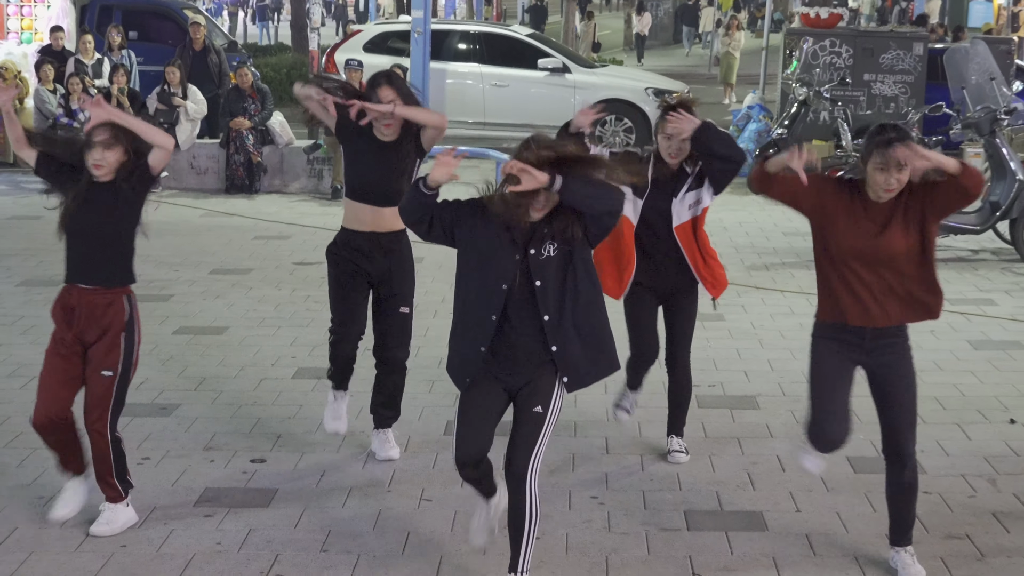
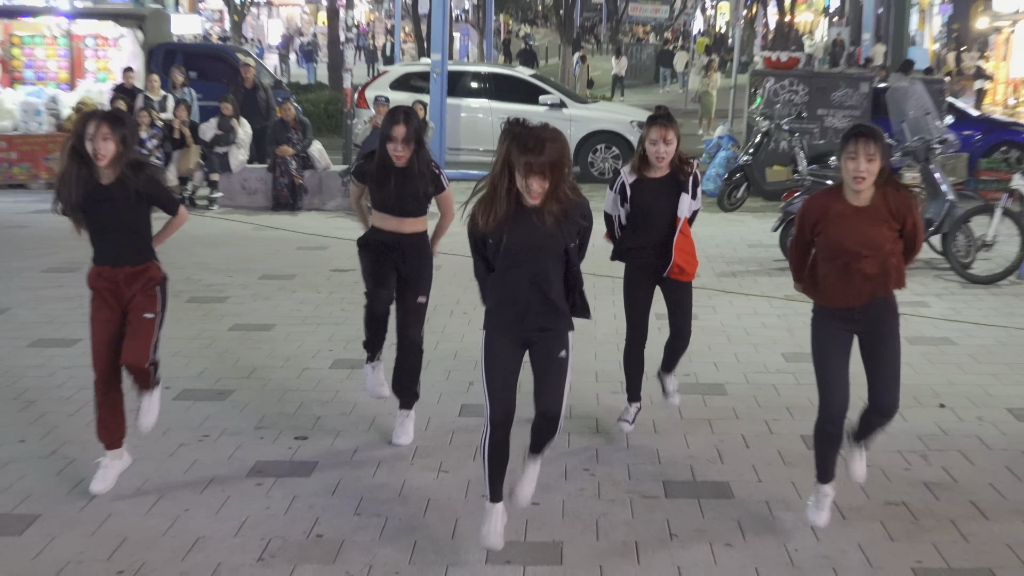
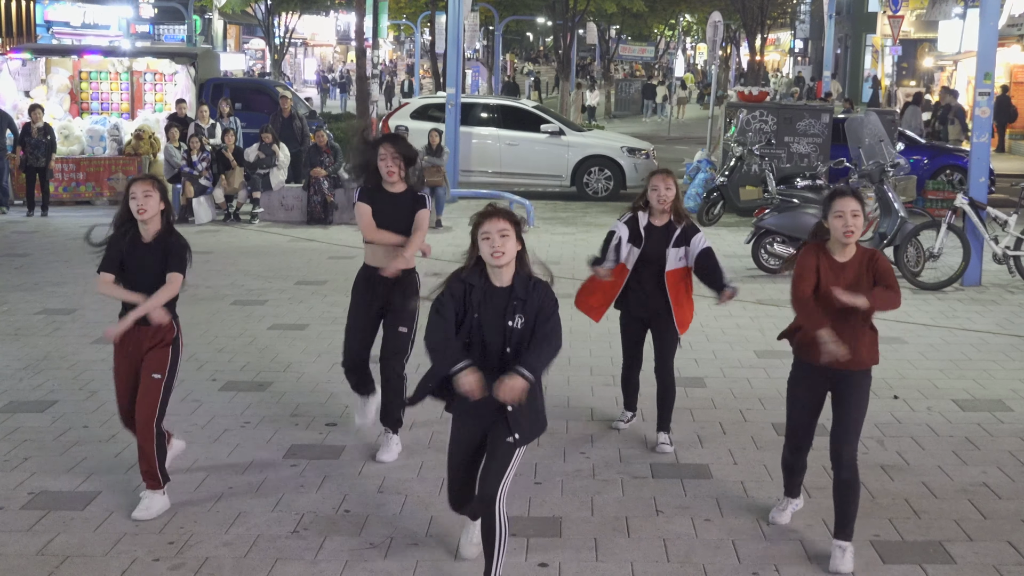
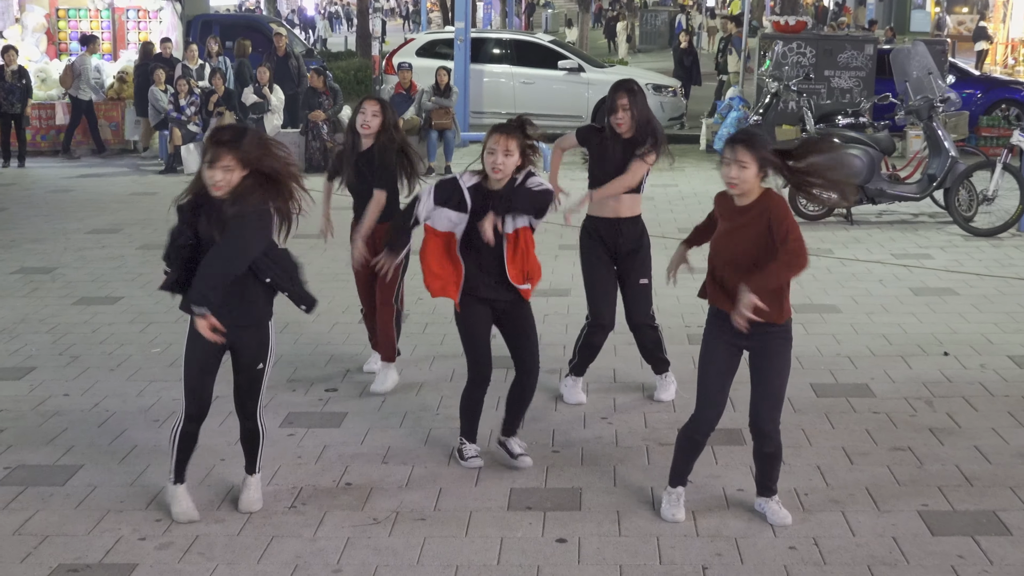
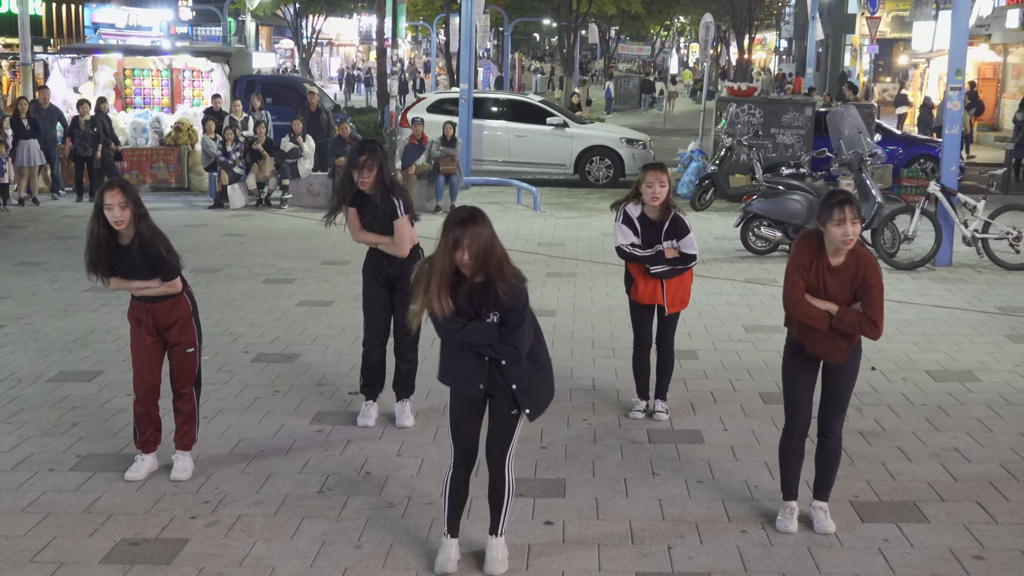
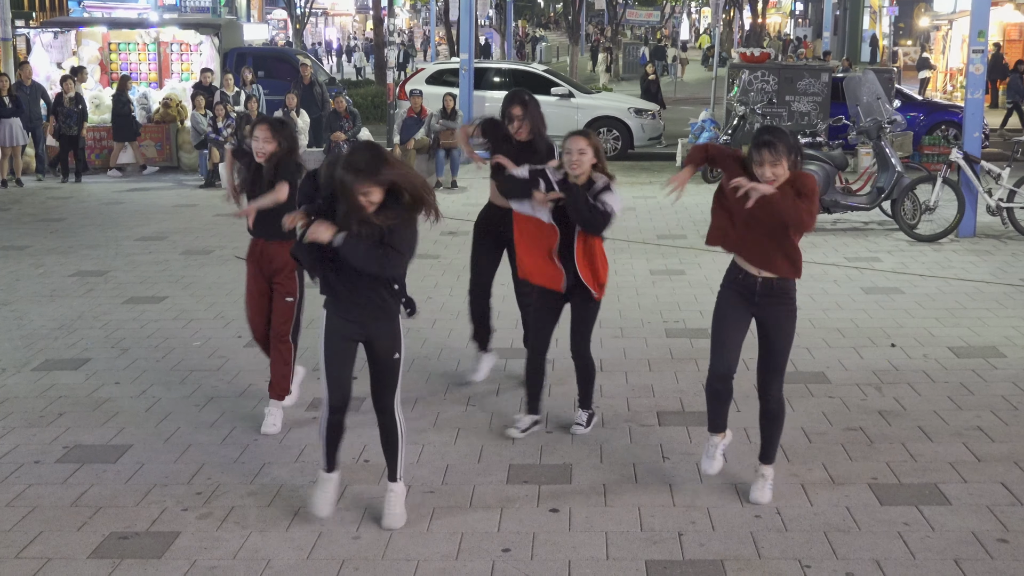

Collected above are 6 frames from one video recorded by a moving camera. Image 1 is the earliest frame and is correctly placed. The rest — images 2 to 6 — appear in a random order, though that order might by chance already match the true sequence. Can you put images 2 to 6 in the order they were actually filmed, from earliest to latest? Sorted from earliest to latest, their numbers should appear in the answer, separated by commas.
2, 3, 5, 6, 4
